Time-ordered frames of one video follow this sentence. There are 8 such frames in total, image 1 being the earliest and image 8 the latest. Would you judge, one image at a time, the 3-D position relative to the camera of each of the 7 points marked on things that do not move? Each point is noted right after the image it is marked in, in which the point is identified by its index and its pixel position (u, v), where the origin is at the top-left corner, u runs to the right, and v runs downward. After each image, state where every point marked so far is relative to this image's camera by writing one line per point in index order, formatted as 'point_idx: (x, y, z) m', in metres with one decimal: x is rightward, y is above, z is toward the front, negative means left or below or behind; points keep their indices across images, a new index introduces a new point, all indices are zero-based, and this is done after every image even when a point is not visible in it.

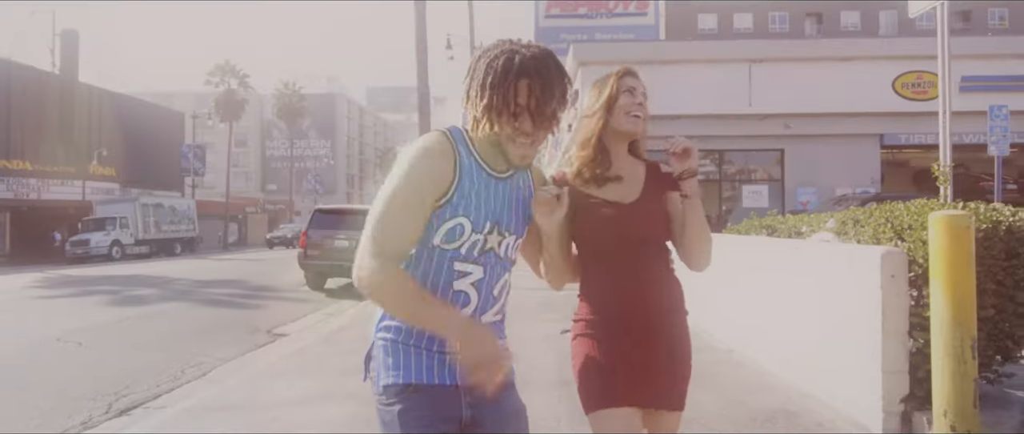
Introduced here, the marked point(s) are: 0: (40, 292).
0: (-5.3, -0.9, +10.1) m
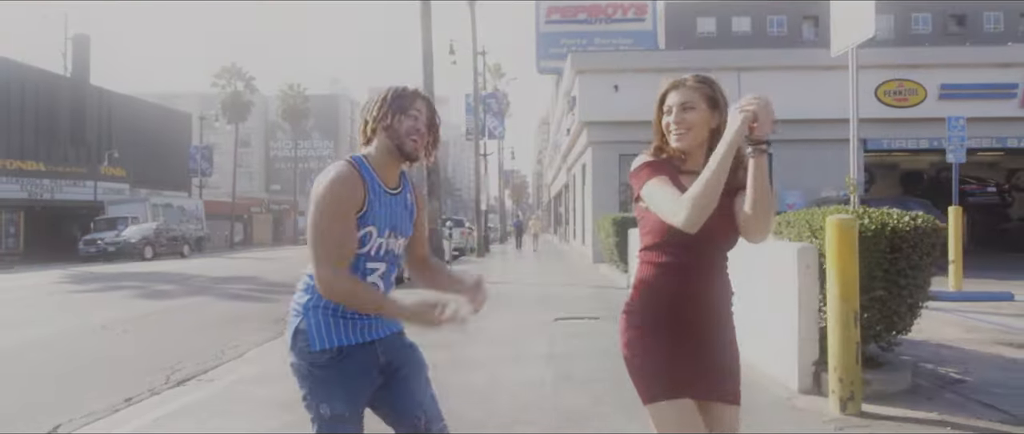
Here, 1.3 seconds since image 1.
0: (-5.3, -0.8, +10.6) m
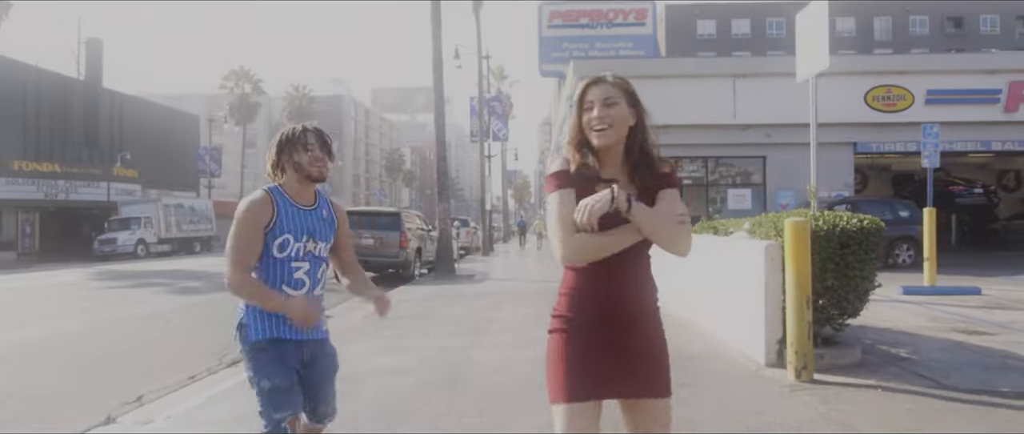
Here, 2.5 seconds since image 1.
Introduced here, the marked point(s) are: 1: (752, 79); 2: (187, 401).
0: (-5.3, -0.9, +11.0) m
1: (+4.2, +2.4, +15.3) m
2: (-2.0, -1.1, +5.3) m
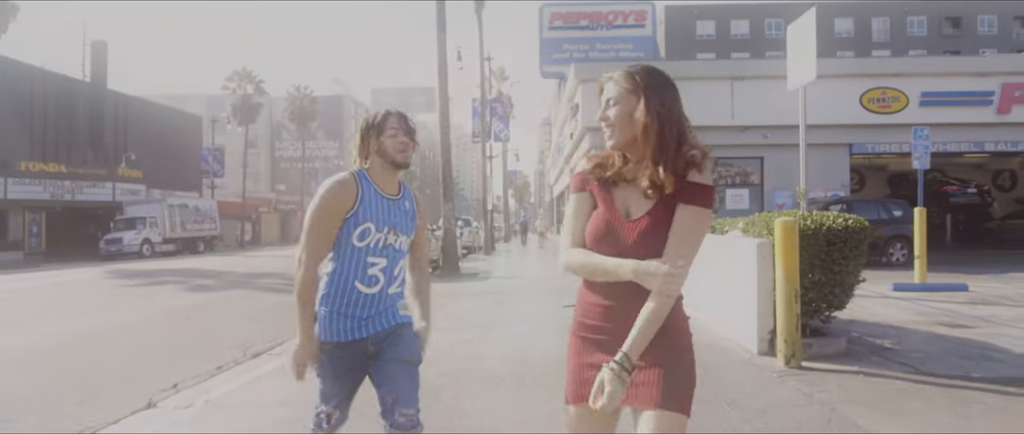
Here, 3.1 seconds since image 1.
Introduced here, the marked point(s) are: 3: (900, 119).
0: (-5.2, -0.9, +11.2) m
1: (+4.2, +2.4, +15.5) m
2: (-2.0, -1.1, +5.5) m
3: (+6.5, +1.6, +14.6) m
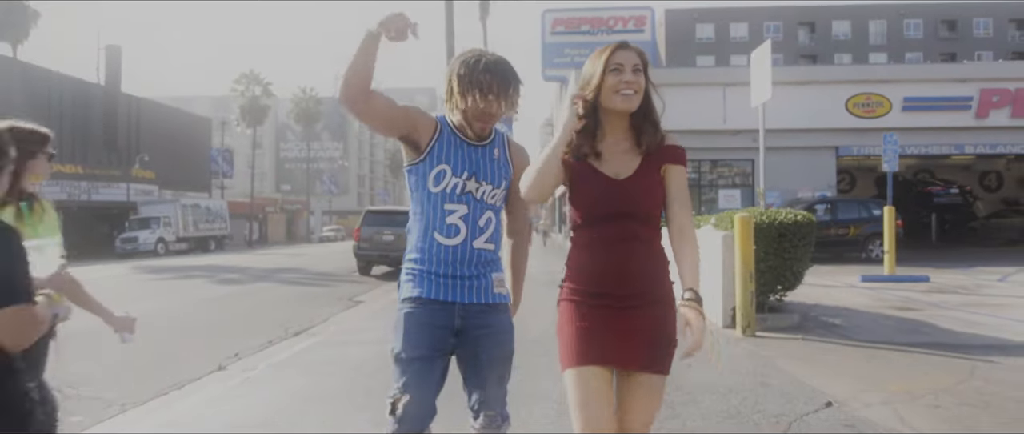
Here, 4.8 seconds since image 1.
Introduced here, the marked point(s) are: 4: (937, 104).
0: (-5.2, -0.8, +11.8) m
1: (+4.2, +2.4, +16.1) m
2: (-1.9, -1.1, +6.0) m
3: (+6.5, +1.6, +15.2) m
4: (+3.4, +0.9, +6.8) m
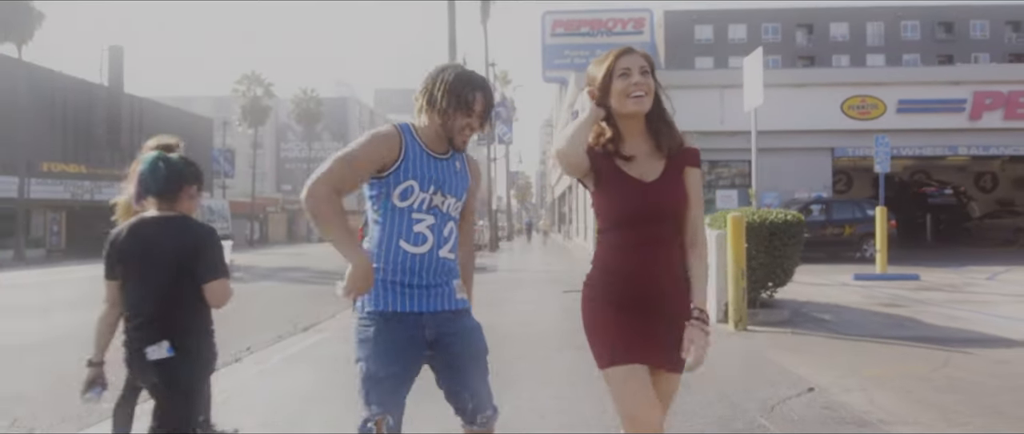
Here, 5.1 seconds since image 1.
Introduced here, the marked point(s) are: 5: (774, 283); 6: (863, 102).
0: (-5.2, -0.8, +12.0) m
1: (+4.3, +2.4, +16.2) m
2: (-1.9, -1.1, +6.2) m
3: (+6.5, +1.6, +15.3) m
4: (+3.4, +0.9, +7.0) m
5: (+2.9, -0.7, +9.6) m
6: (+3.6, +1.2, +9.0) m
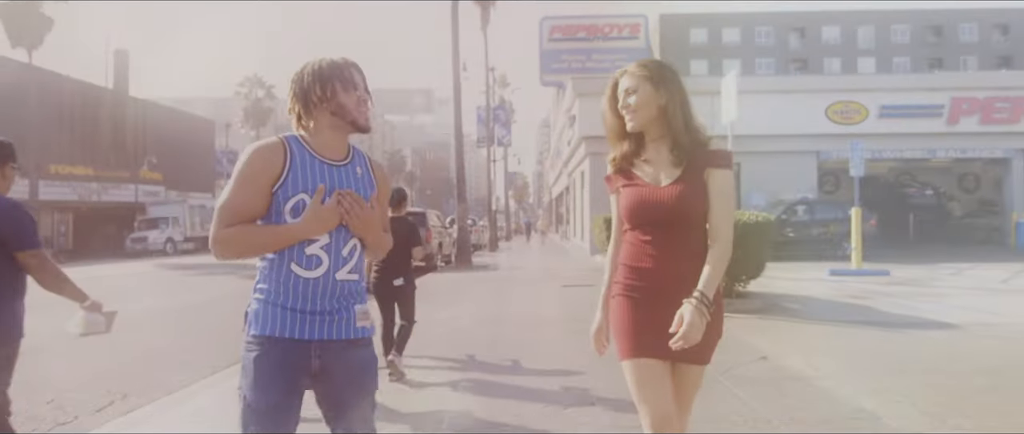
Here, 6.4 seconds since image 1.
0: (-5.2, -0.8, +12.4) m
1: (+4.2, +2.4, +16.7) m
2: (-1.9, -1.1, +6.7) m
3: (+6.5, +1.6, +15.8) m
4: (+3.4, +0.9, +7.5) m
5: (+2.9, -0.7, +10.1) m
6: (+3.6, +1.2, +9.5) m
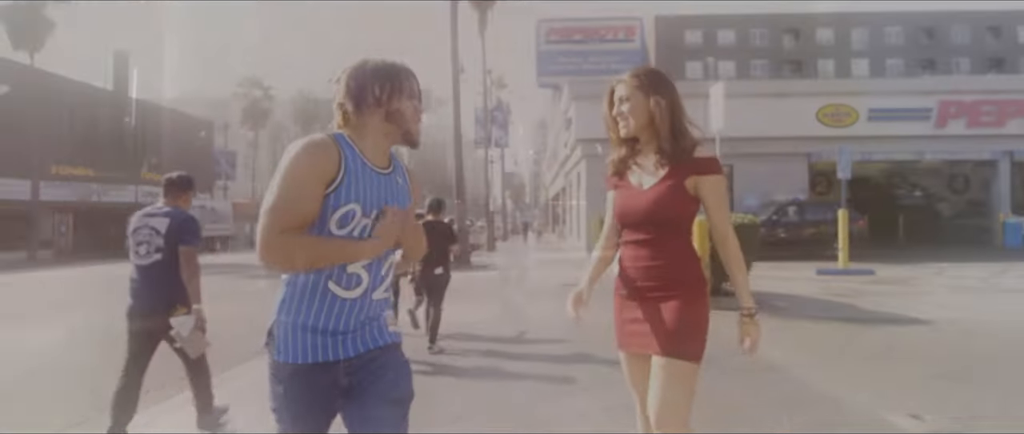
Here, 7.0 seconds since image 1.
0: (-5.2, -0.9, +12.6) m
1: (+4.2, +2.4, +17.0) m
2: (-1.9, -1.1, +6.9) m
3: (+6.4, +1.6, +16.1) m
4: (+3.4, +0.9, +7.7) m
5: (+2.8, -0.7, +10.3) m
6: (+3.6, +1.2, +9.7) m
